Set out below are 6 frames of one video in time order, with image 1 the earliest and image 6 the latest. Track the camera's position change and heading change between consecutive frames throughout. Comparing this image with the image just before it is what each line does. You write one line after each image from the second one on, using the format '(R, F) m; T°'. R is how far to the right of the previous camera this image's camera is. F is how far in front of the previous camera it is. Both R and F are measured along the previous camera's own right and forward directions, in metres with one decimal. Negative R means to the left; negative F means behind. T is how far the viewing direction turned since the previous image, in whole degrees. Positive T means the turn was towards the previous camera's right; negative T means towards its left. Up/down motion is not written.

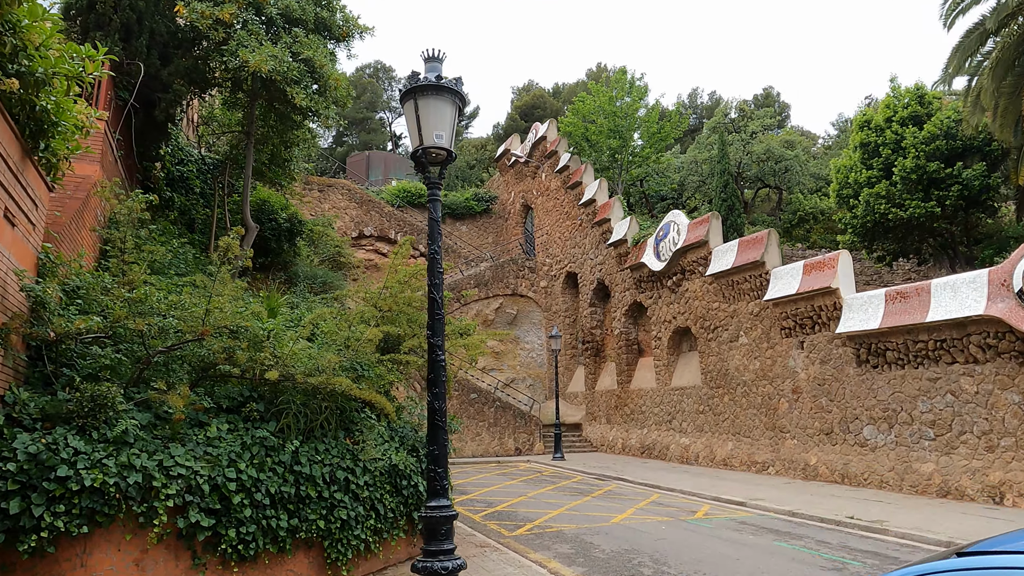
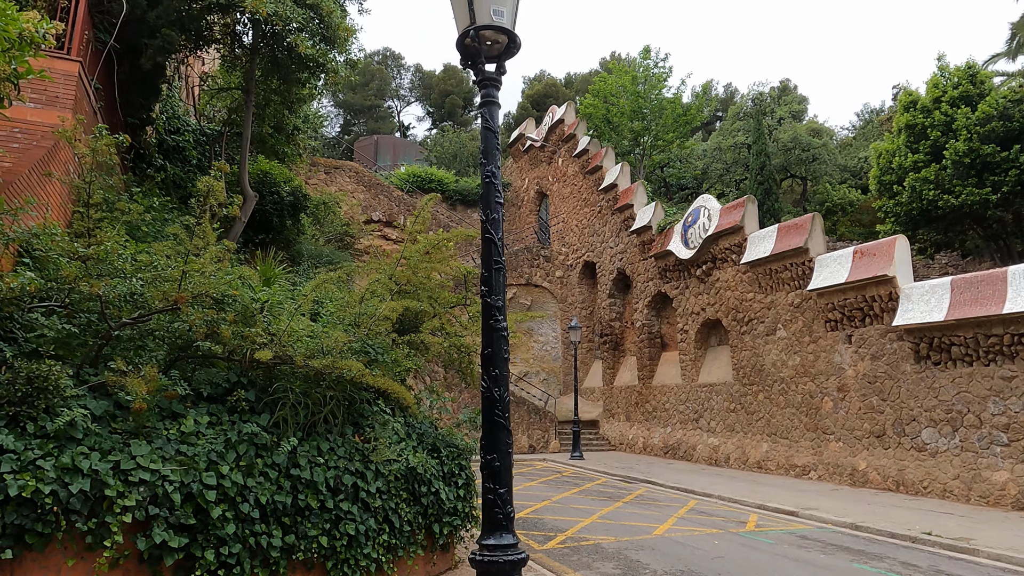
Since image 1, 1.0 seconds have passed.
(-0.3, +1.0) m; 0°
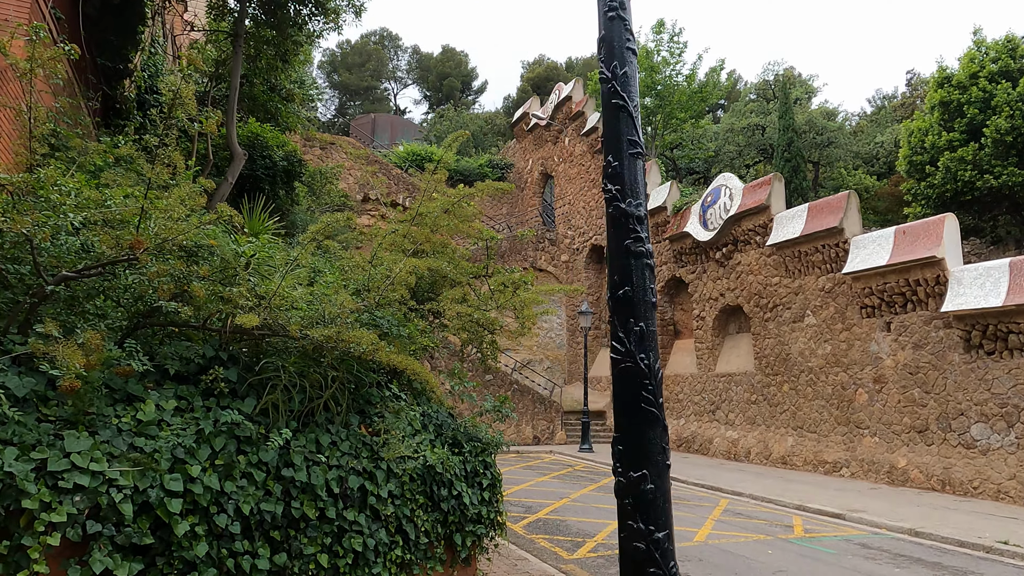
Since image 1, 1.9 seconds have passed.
(-0.3, +0.9) m; +1°
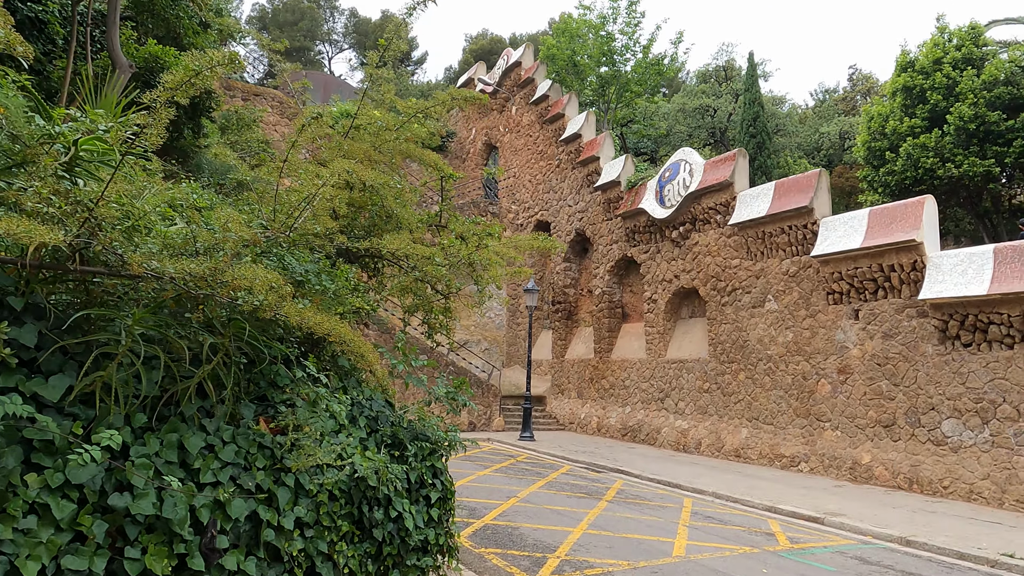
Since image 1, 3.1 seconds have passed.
(-0.2, +1.2) m; +6°
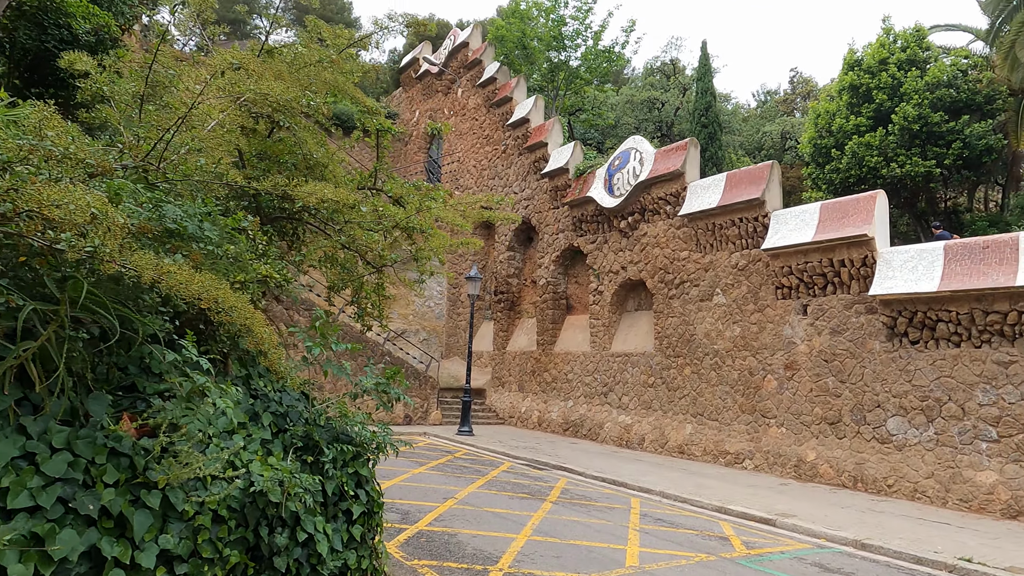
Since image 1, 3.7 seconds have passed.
(0.0, +0.6) m; +5°
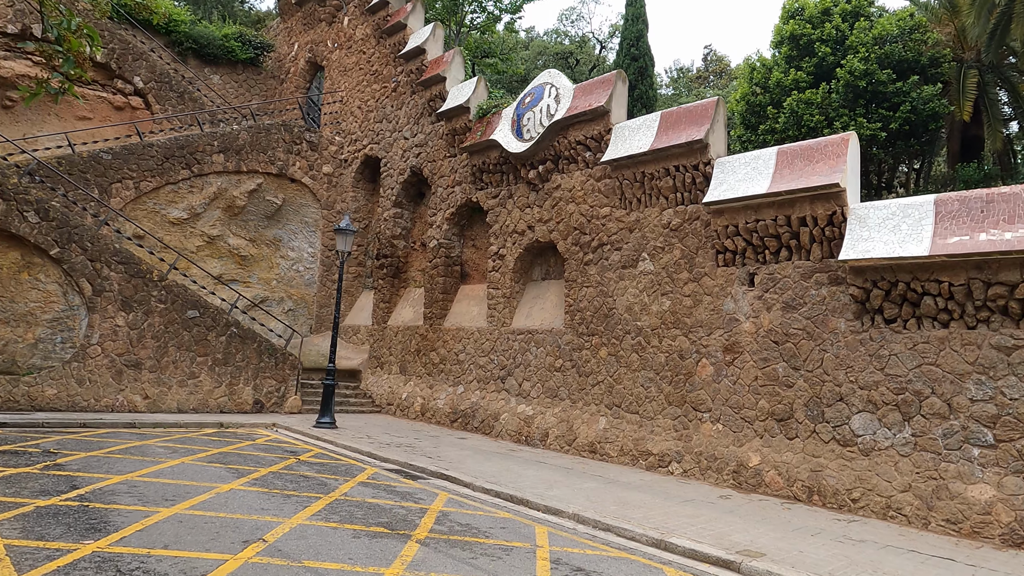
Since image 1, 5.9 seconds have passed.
(+0.3, +2.3) m; +9°
